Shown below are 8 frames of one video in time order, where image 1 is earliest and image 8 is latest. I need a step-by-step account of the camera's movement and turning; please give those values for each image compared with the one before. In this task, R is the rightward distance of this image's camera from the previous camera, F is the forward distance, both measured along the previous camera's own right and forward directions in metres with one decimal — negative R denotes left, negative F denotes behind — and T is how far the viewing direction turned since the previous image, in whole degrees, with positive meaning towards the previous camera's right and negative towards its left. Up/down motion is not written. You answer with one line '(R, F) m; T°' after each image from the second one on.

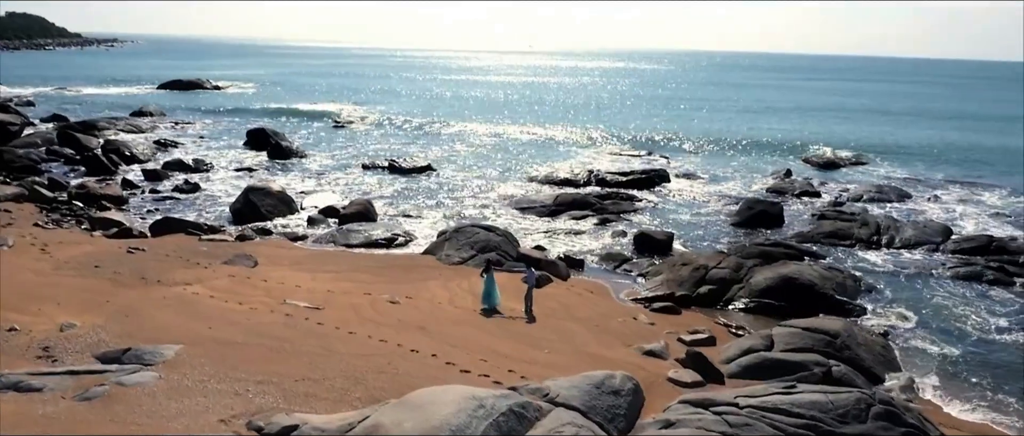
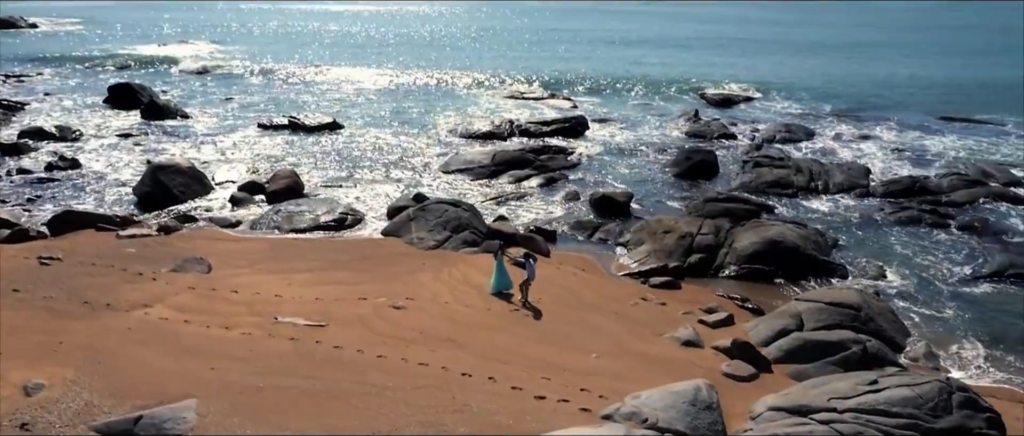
(-3.1, +1.7) m; +11°
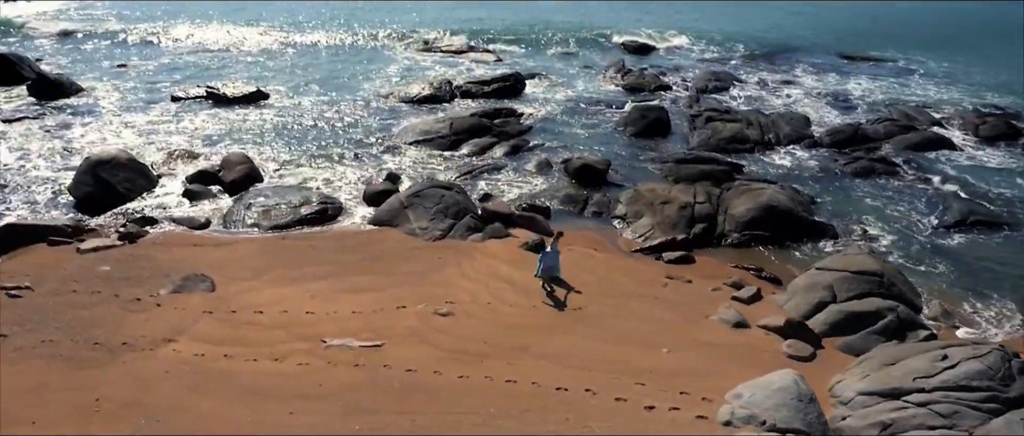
(-3.1, +0.9) m; +10°
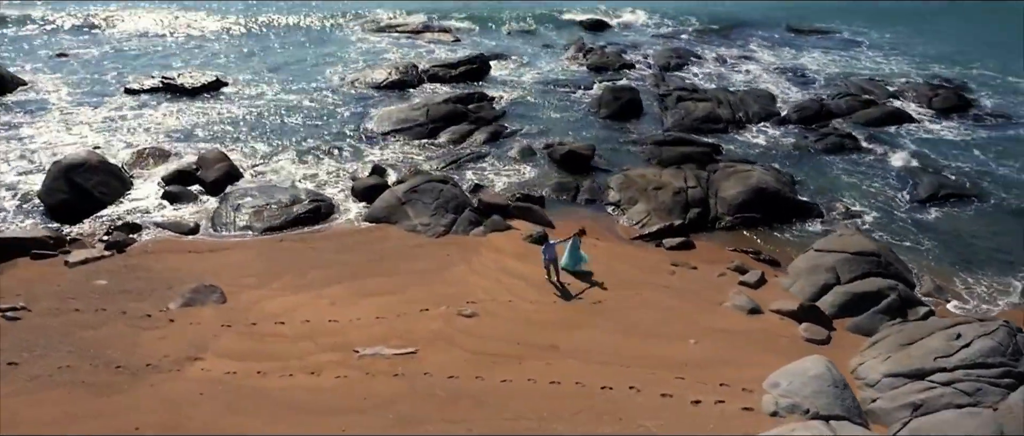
(-1.5, +0.1) m; +5°
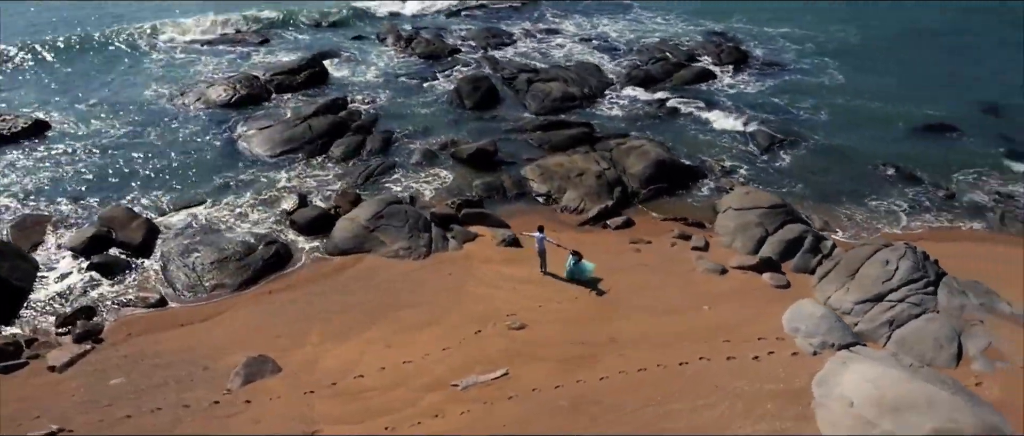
(-5.5, -0.3) m; +20°
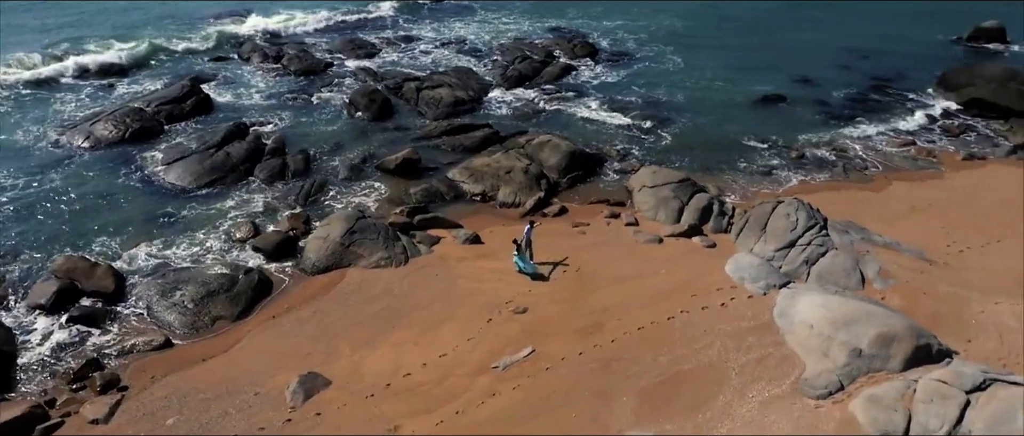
(-4.0, -1.5) m; +14°
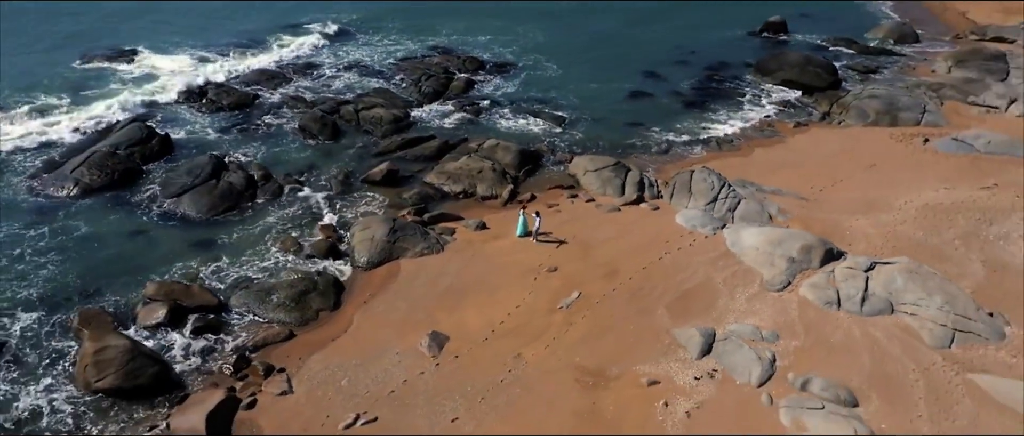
(-6.4, -4.7) m; +14°
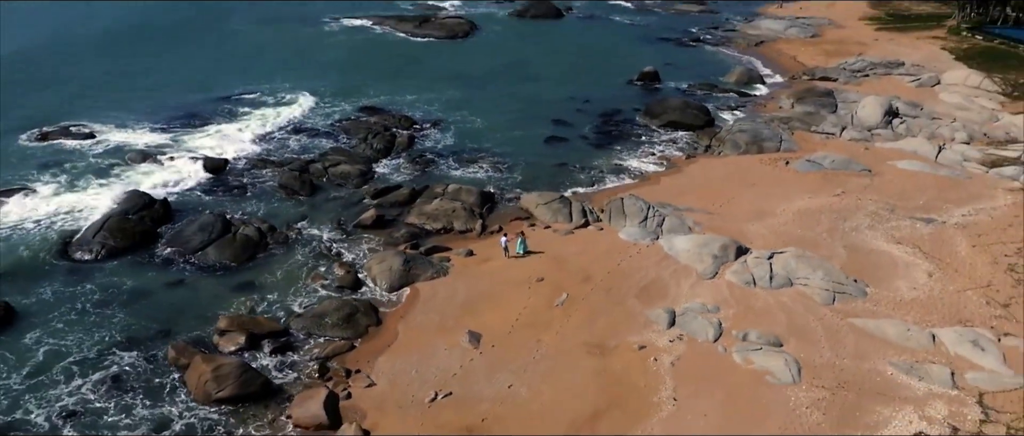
(-4.7, -6.0) m; +10°
